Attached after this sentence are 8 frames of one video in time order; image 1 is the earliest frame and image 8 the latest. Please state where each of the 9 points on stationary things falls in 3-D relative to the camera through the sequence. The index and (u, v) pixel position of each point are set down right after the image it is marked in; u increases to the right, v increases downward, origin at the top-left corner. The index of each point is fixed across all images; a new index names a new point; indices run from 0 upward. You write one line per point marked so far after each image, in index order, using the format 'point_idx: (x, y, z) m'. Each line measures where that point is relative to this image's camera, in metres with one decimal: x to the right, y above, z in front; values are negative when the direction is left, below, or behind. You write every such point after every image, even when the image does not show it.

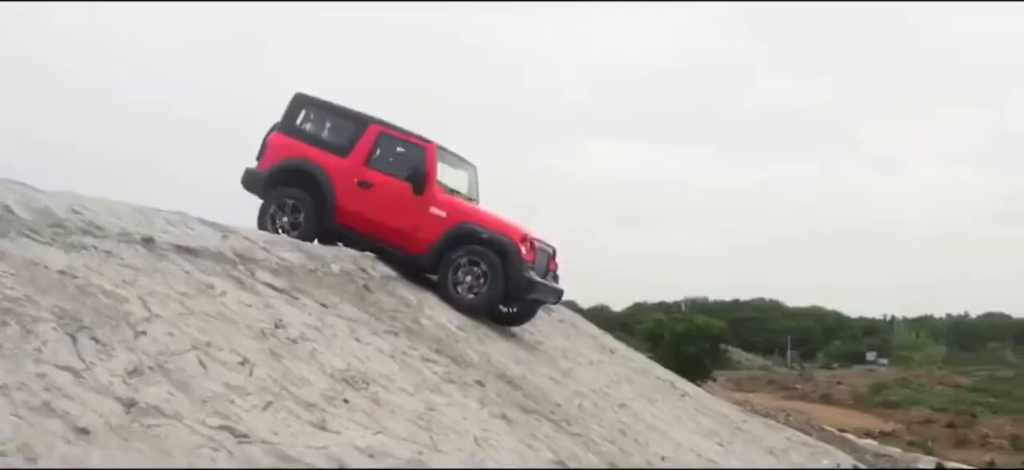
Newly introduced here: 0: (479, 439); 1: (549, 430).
0: (-0.2, -1.3, +6.8) m
1: (+0.3, -1.4, +7.5) m
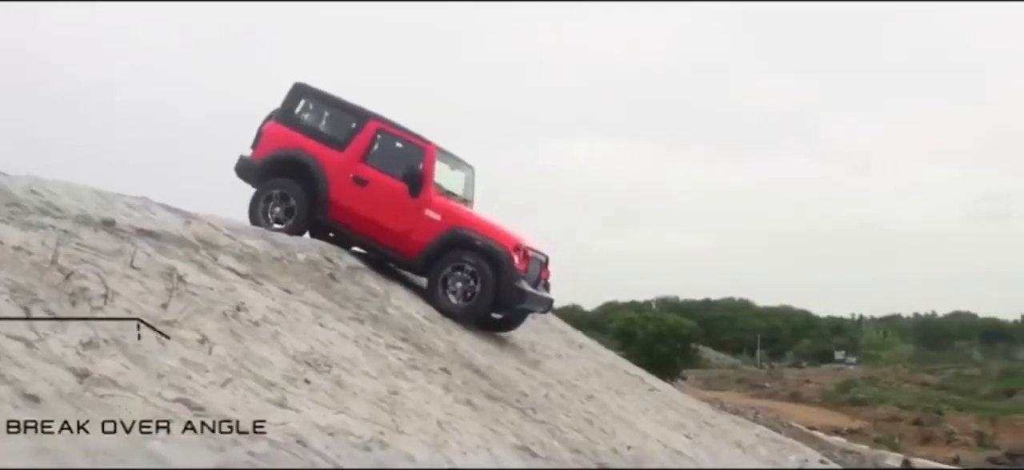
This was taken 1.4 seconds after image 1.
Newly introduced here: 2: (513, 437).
0: (-0.5, -1.3, +7.1) m
1: (0.0, -1.4, +7.8) m
2: (+0.1, -1.5, +7.3) m
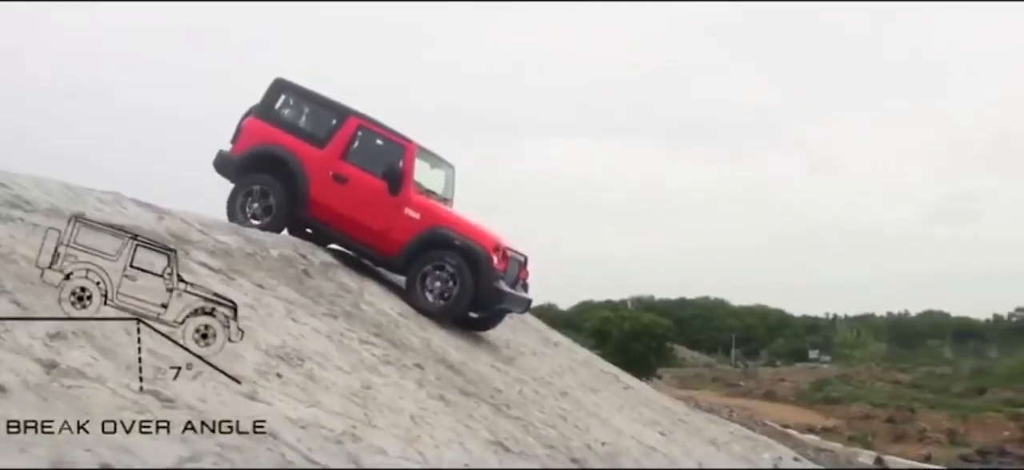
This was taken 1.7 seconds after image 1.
0: (-0.7, -1.3, +7.1) m
1: (-0.2, -1.4, +7.9) m
2: (-0.1, -1.5, +7.4) m
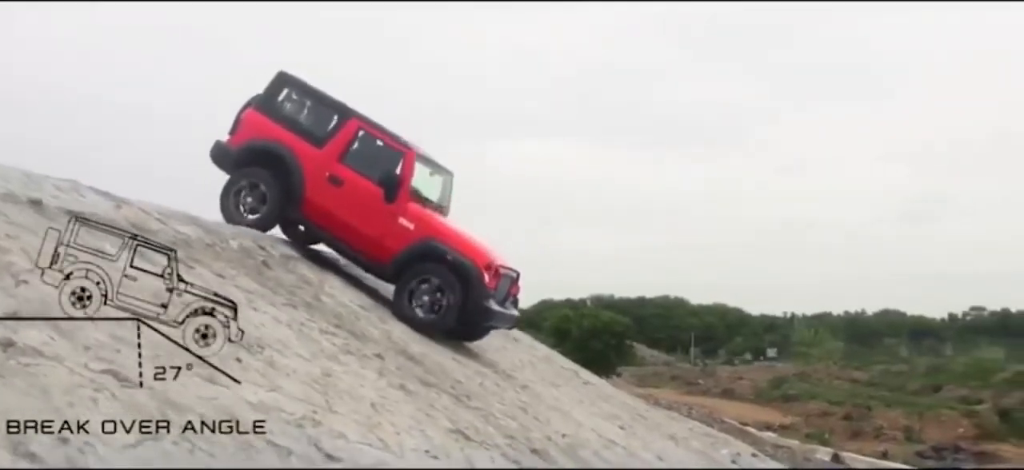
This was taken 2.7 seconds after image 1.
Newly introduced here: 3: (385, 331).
0: (-1.0, -1.2, +7.4) m
1: (-0.5, -1.4, +8.1) m
2: (-0.5, -1.4, +7.7) m
3: (-1.2, -0.9, +9.0) m
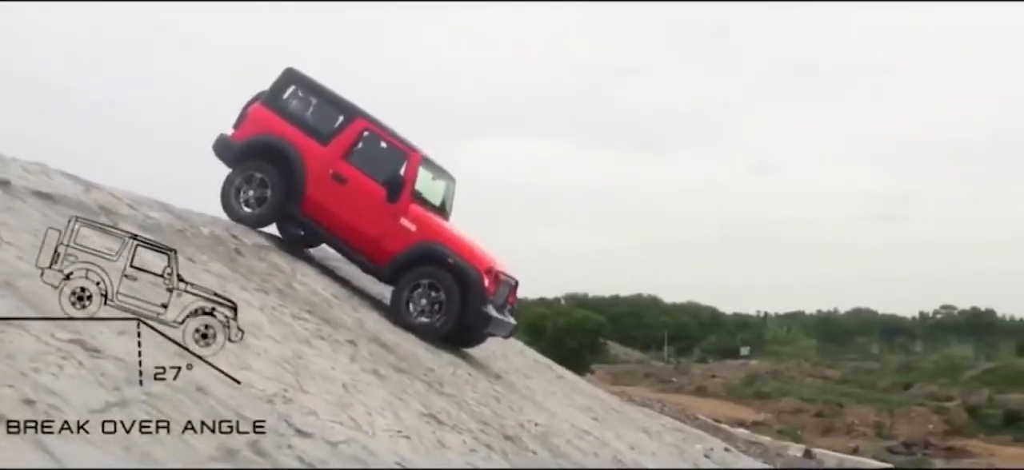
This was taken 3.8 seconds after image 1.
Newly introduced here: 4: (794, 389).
0: (-1.3, -1.1, +7.7) m
1: (-0.8, -1.3, +8.4) m
2: (-0.8, -1.4, +8.0) m
3: (-1.4, -0.8, +9.4) m
4: (+4.1, -2.2, +14.4) m
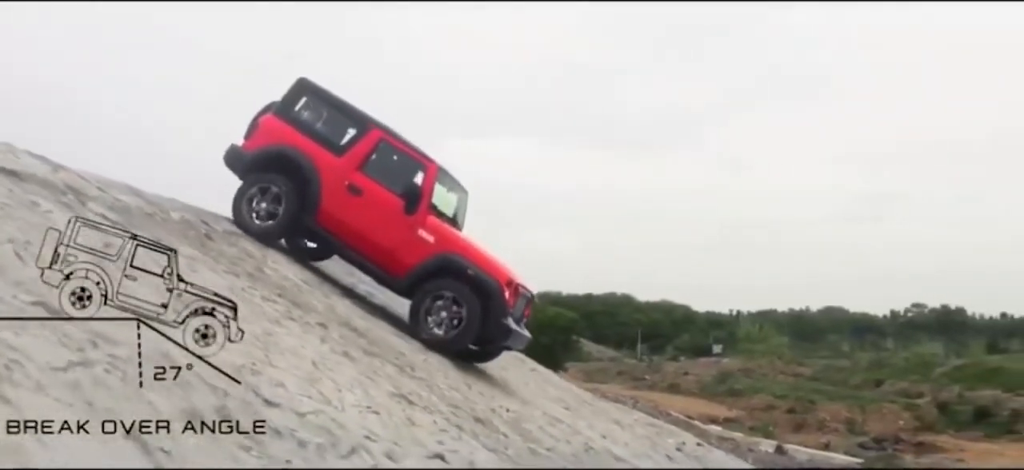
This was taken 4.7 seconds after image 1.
0: (-1.6, -1.1, +8.0) m
1: (-1.1, -1.2, +8.7) m
2: (-1.1, -1.3, +8.3) m
3: (-1.7, -0.7, +9.7) m
4: (+3.8, -2.2, +14.7) m
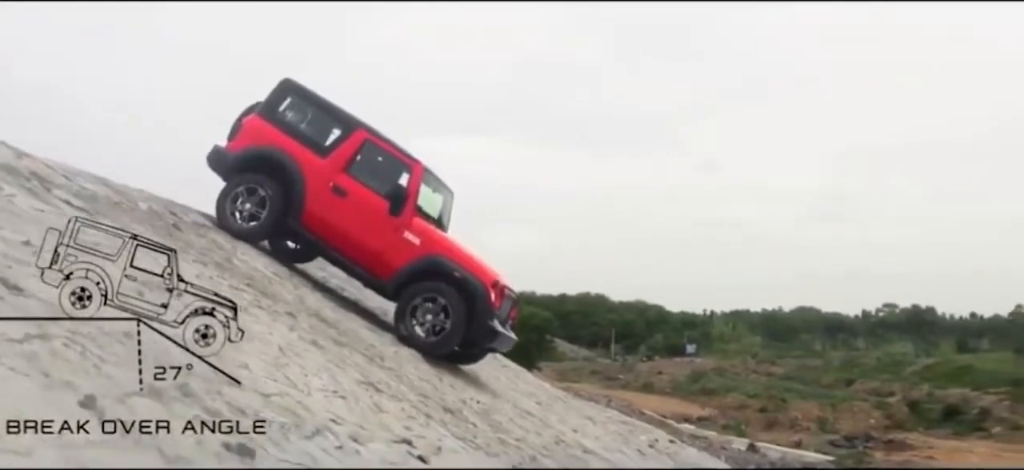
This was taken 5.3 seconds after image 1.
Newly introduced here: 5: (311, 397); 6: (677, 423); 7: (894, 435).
0: (-1.8, -1.0, +8.1) m
1: (-1.4, -1.2, +8.8) m
2: (-1.3, -1.2, +8.4) m
3: (-2.0, -0.6, +9.8) m
4: (+3.4, -2.2, +14.9) m
5: (-1.5, -1.2, +7.3) m
6: (+2.3, -2.5, +13.7) m
7: (+4.7, -2.4, +12.3) m
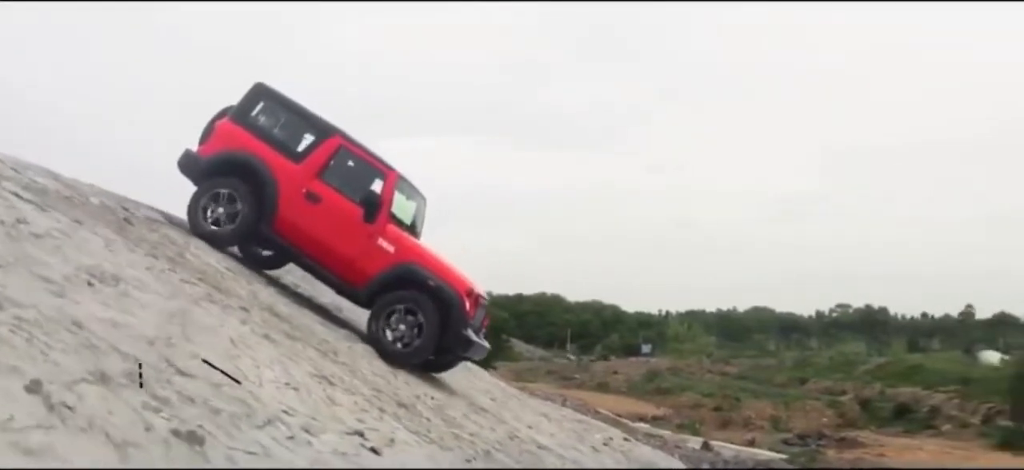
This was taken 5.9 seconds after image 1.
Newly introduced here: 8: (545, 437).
0: (-2.2, -1.0, +8.2) m
1: (-1.8, -1.1, +8.9) m
2: (-1.7, -1.2, +8.5) m
3: (-2.5, -0.6, +9.8) m
4: (+2.8, -2.2, +15.1) m
5: (-1.9, -1.2, +7.4) m
6: (+1.7, -2.5, +13.9) m
7: (+4.1, -2.5, +12.6) m
8: (+0.4, -2.1, +10.6) m
